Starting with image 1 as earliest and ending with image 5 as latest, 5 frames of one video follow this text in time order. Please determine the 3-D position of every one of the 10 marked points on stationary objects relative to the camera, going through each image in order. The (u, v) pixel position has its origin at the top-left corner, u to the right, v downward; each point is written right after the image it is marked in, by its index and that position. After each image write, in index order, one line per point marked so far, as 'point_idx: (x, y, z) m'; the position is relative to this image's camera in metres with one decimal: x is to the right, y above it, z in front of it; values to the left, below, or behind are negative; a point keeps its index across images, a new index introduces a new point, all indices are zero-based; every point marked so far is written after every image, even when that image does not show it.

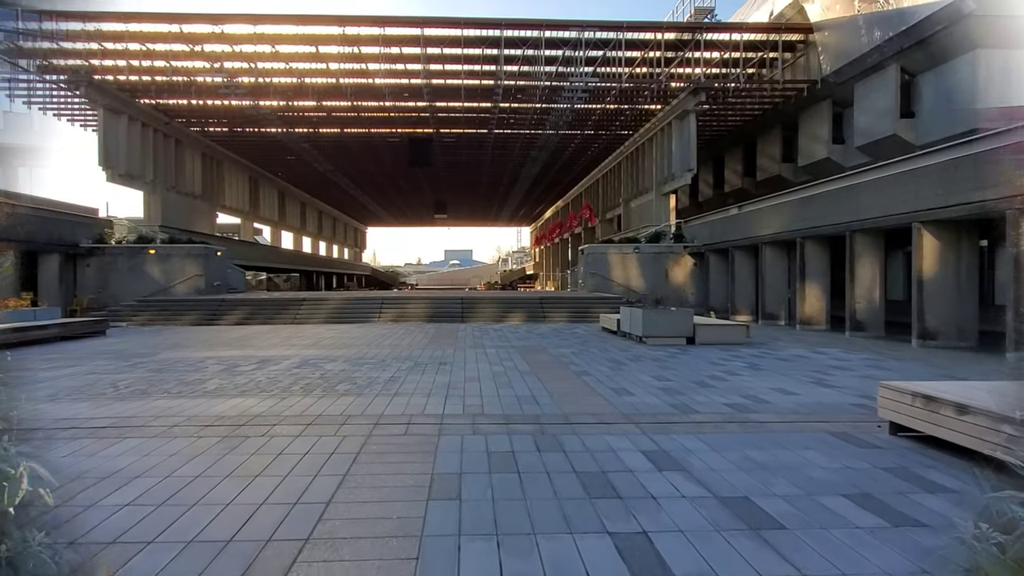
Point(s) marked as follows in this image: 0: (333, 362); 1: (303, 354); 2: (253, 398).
0: (-2.5, -1.1, +10.2) m
1: (-3.3, -1.0, +11.3) m
2: (-2.6, -1.1, +7.1) m
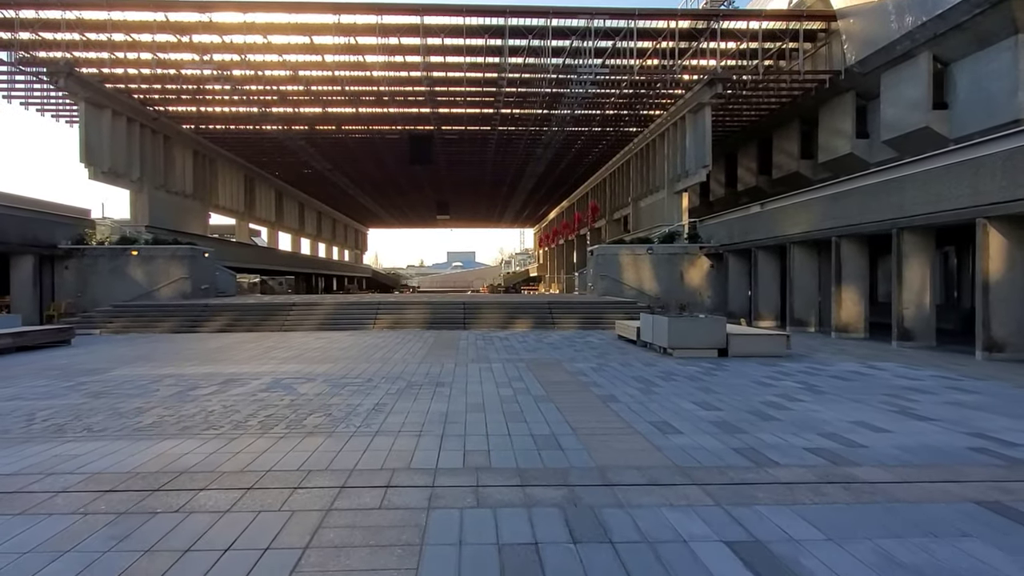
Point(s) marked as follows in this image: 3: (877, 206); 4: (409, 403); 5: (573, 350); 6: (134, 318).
0: (-2.4, -1.1, +8.6) m
1: (-3.1, -1.1, +9.7) m
2: (-2.5, -1.2, +5.5) m
3: (+7.6, +1.7, +15.1) m
4: (-1.0, -1.2, +7.3) m
5: (+1.1, -1.1, +13.3) m
6: (-10.3, -0.8, +19.7) m
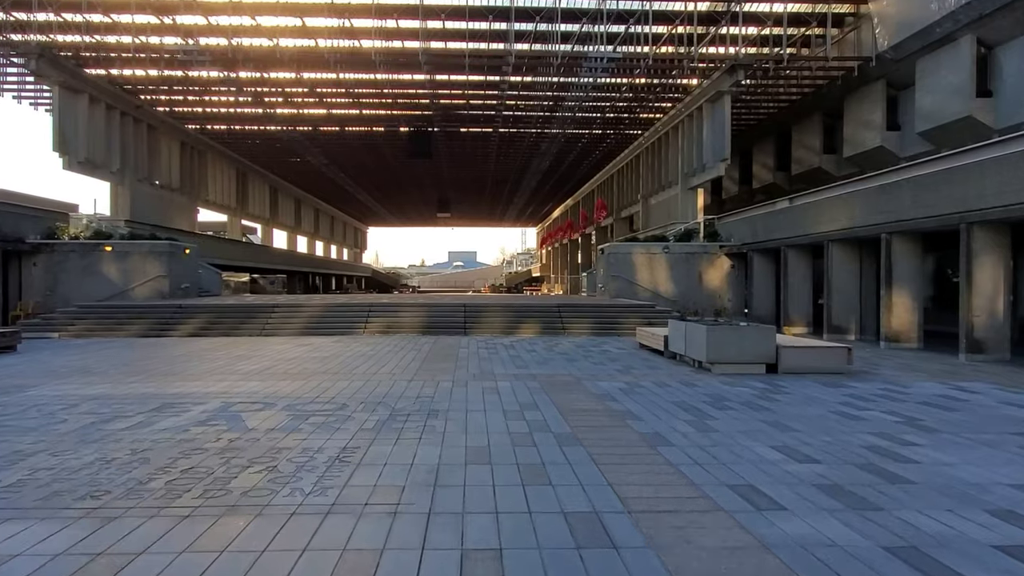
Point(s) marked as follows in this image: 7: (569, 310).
0: (-2.3, -1.1, +6.7) m
1: (-3.0, -1.1, +7.8) m
2: (-2.3, -1.2, +3.7) m
3: (+7.8, +1.6, +13.2) m
4: (-0.9, -1.2, +5.4) m
5: (+1.2, -1.2, +11.4) m
6: (-10.2, -0.8, +17.8) m
7: (+1.5, -0.6, +18.6) m
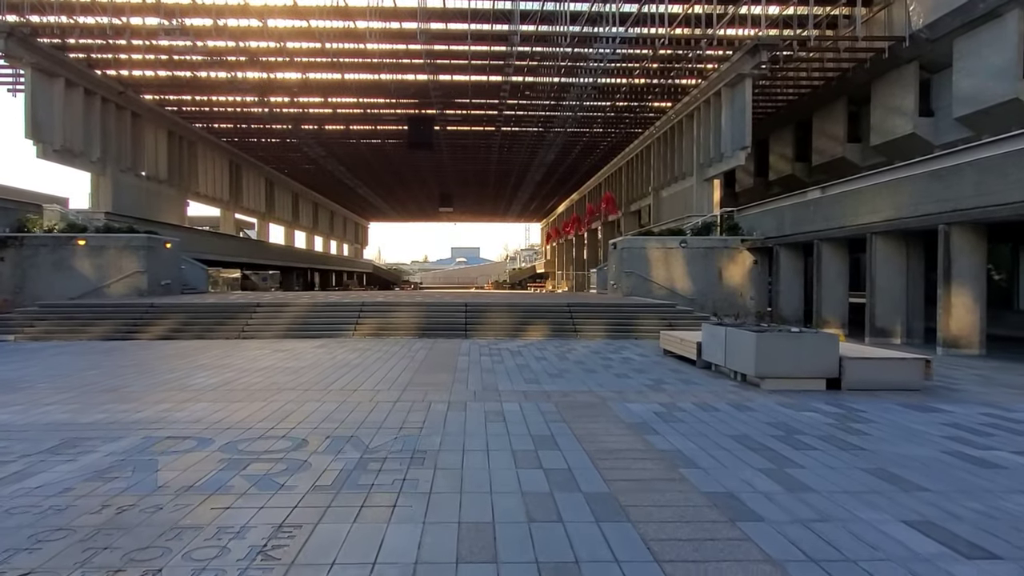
0: (-2.2, -1.1, +5.0) m
1: (-2.9, -1.1, +6.1) m
2: (-2.3, -1.2, +2.0) m
3: (+7.9, +1.7, +11.5) m
4: (-0.9, -1.2, +3.7) m
5: (+1.3, -1.1, +9.7) m
6: (-10.0, -0.7, +16.1) m
7: (+1.6, -0.5, +16.9) m
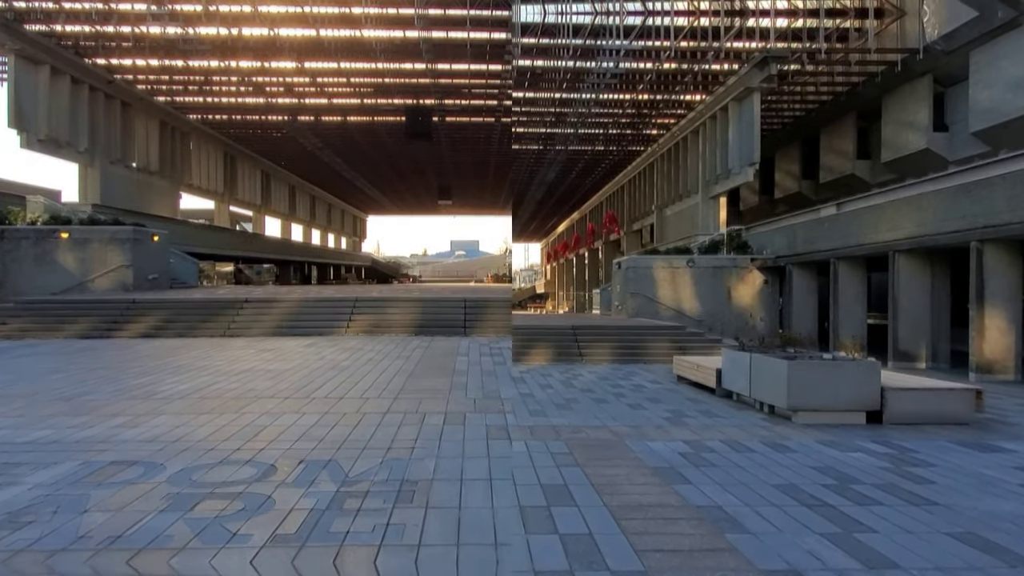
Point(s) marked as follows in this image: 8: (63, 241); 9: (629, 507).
0: (-2.1, -1.2, +4.2) m
1: (-2.9, -1.2, +5.2) m
2: (-2.2, -1.2, +1.1) m
3: (+8.0, +1.3, +10.6) m
4: (-0.8, -1.3, +2.8) m
5: (+1.4, -1.3, +8.8) m
6: (-10.0, -0.6, +15.3) m
7: (+1.6, -0.8, +16.0) m
8: (-12.4, +1.3, +20.0) m
9: (+0.7, -1.3, +4.3) m
